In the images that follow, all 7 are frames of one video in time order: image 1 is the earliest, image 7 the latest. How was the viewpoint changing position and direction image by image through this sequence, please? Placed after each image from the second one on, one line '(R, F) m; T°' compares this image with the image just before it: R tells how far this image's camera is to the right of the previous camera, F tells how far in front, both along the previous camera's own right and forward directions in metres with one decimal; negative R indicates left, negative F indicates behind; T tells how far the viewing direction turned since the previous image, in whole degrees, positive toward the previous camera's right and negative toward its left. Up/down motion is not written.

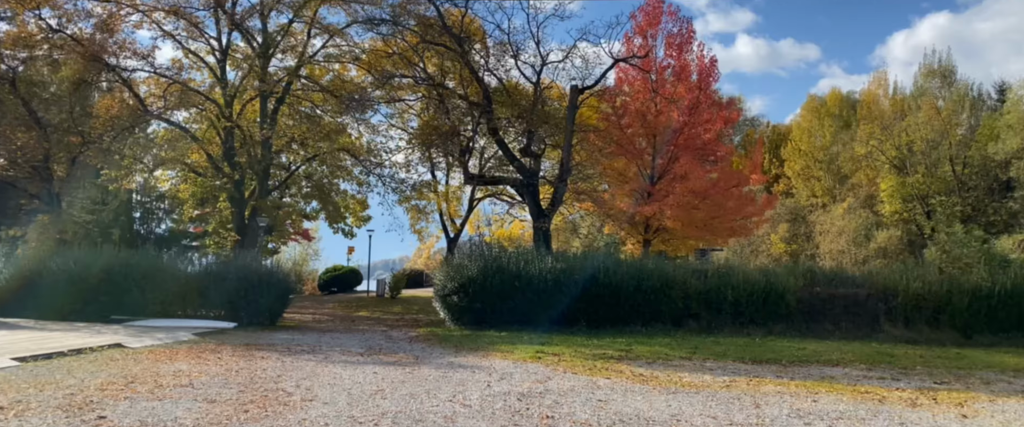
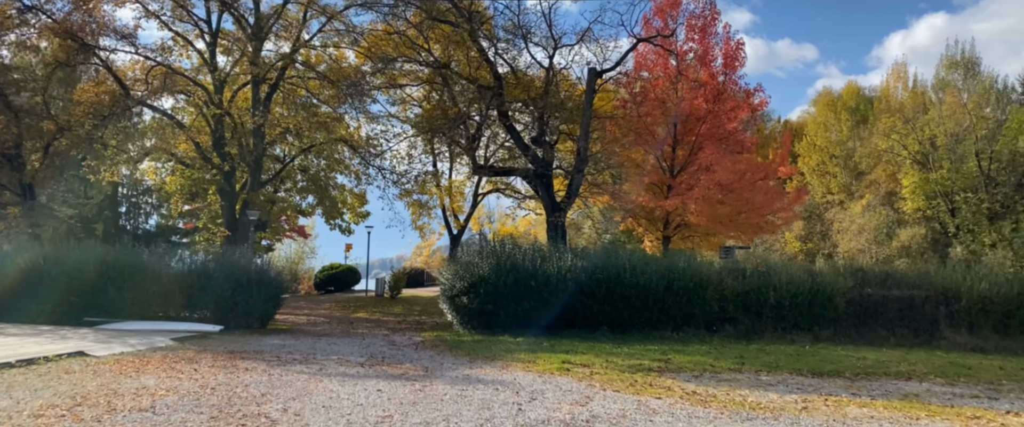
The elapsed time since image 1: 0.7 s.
(-0.4, +1.6) m; 0°
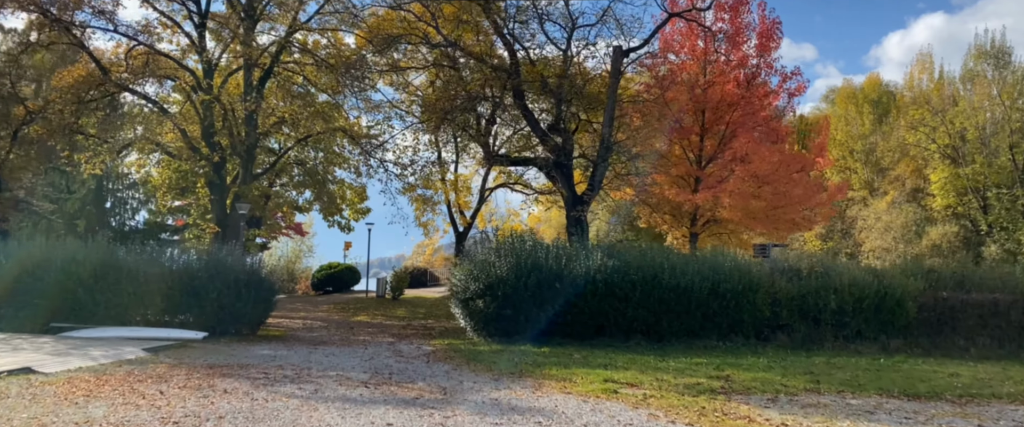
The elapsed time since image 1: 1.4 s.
(-0.4, +1.7) m; 0°
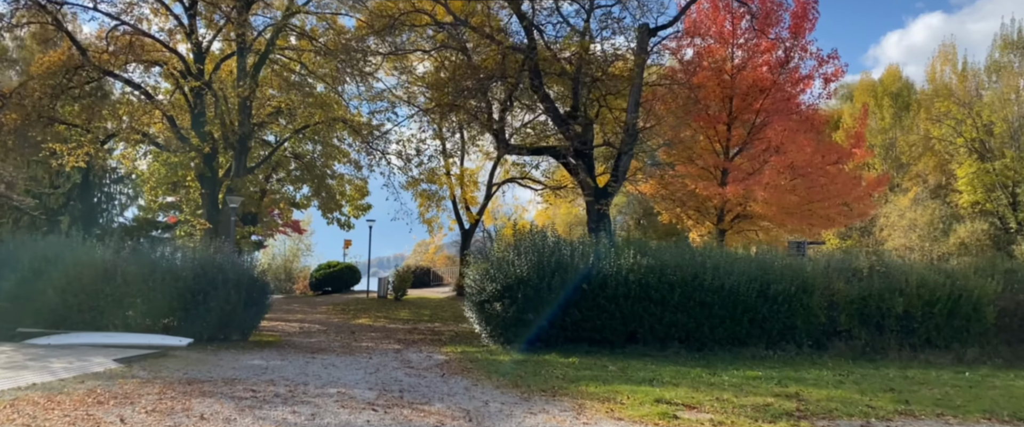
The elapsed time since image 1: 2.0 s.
(-0.4, +1.4) m; 0°
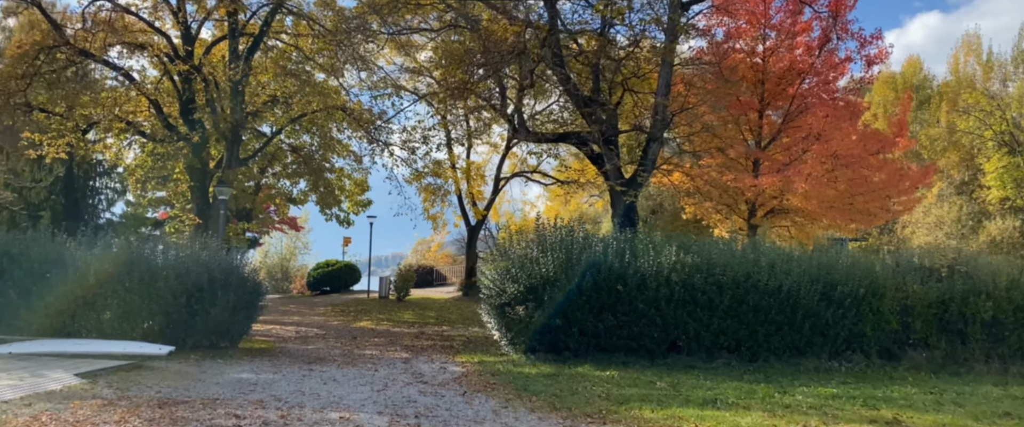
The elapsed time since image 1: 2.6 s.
(-0.4, +1.4) m; 0°
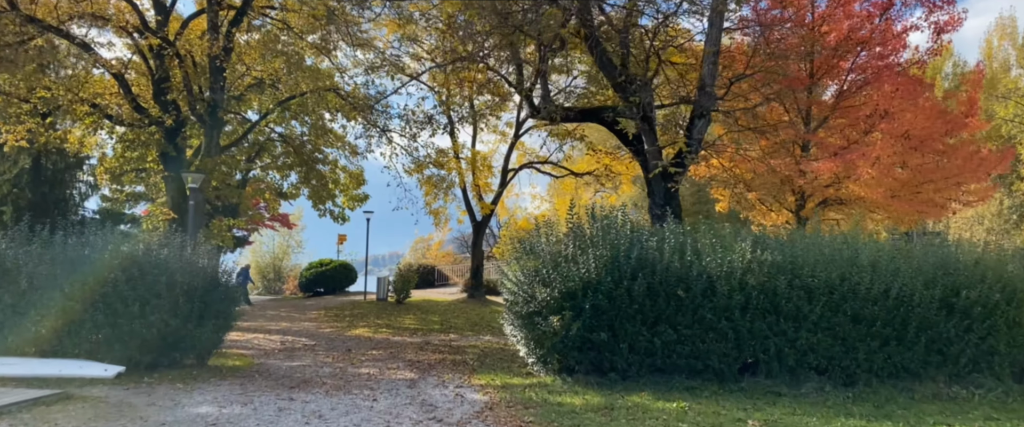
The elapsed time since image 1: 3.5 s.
(-0.4, +2.1) m; 0°
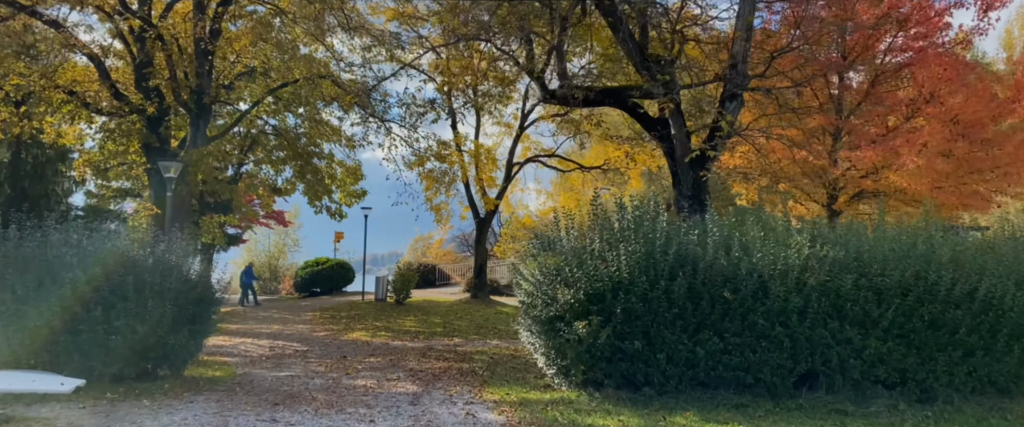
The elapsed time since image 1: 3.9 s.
(-0.2, +1.1) m; 0°
